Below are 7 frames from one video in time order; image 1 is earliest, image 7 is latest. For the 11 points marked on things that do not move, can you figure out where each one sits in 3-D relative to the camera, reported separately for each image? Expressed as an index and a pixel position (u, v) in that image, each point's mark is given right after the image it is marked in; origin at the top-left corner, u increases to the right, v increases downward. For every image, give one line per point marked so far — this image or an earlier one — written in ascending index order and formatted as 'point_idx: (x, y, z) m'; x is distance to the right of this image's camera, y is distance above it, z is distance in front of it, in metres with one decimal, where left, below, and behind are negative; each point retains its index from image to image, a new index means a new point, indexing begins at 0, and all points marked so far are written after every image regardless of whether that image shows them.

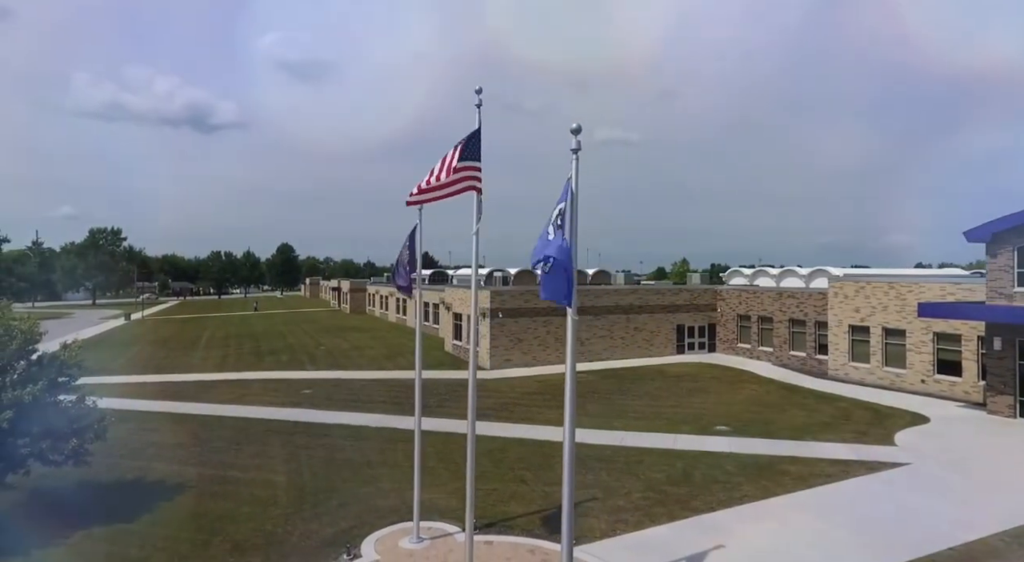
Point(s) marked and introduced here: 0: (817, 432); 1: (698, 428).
0: (+8.1, -4.0, +17.5) m
1: (+4.9, -3.9, +17.7) m
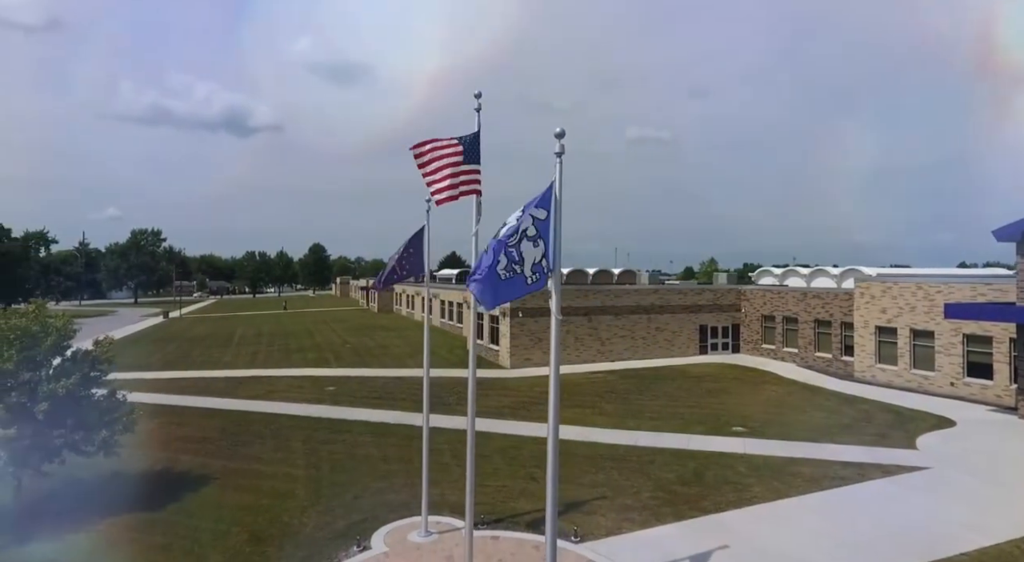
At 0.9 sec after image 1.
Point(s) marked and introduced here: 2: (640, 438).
0: (+8.5, -4.0, +17.3) m
1: (+5.4, -3.9, +17.6) m
2: (+3.3, -4.0, +16.9) m
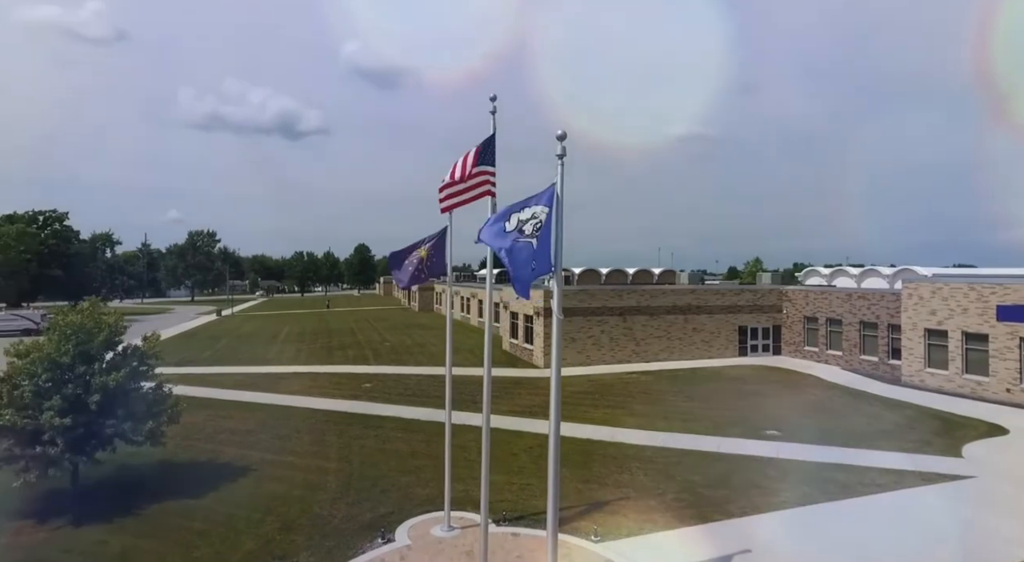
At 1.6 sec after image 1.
0: (+9.2, -4.1, +16.8) m
1: (+6.1, -3.9, +17.4) m
2: (+4.0, -4.0, +16.8) m
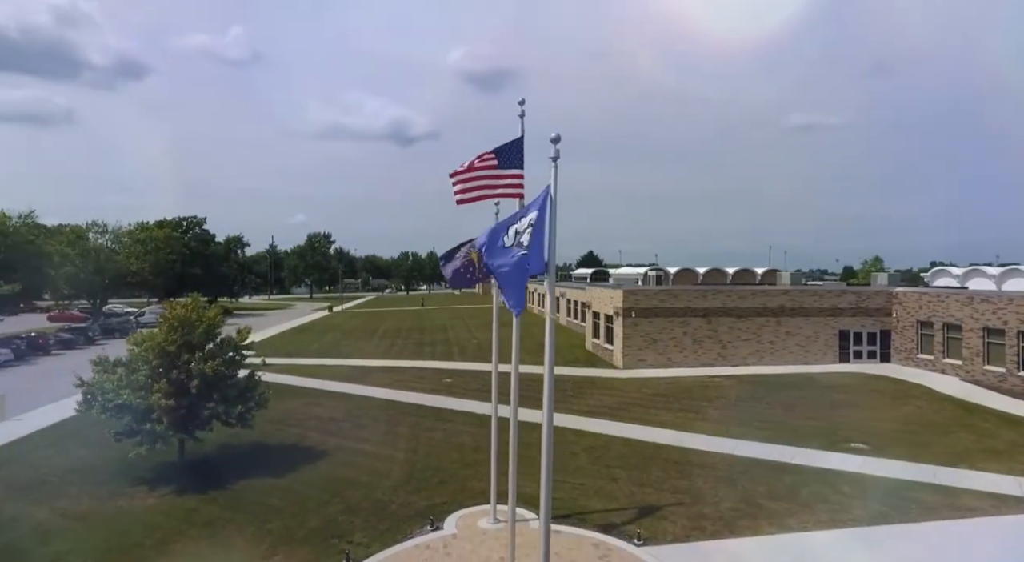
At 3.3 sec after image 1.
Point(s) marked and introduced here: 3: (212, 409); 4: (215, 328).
0: (+10.7, -4.1, +15.2) m
1: (+7.8, -3.9, +16.3) m
2: (+5.5, -4.0, +16.1) m
3: (-7.0, -3.0, +15.4) m
4: (-7.2, -1.2, +16.0) m
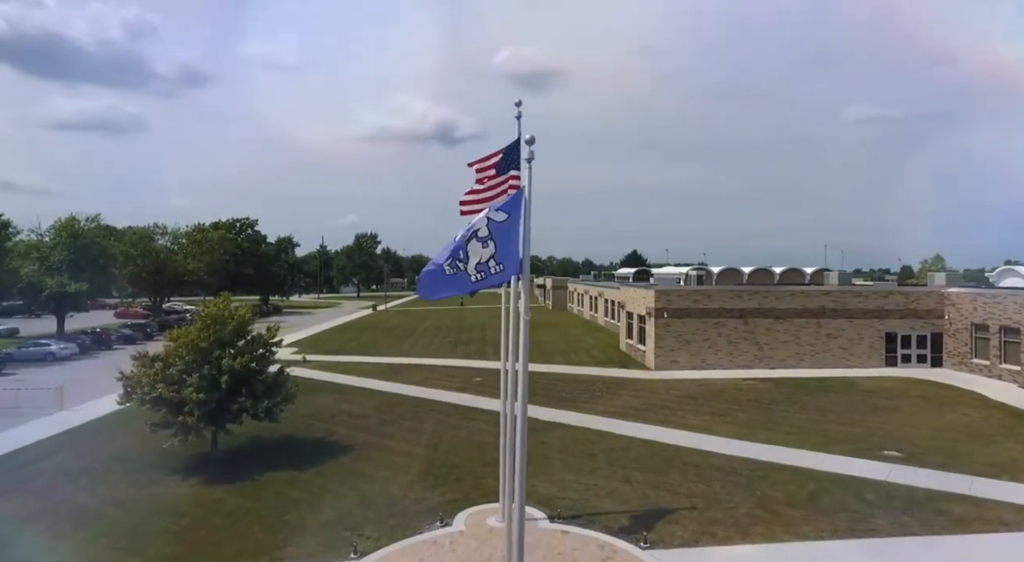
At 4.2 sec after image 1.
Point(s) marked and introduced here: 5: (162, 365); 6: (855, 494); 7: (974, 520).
0: (+11.0, -4.1, +14.2) m
1: (+8.2, -3.9, +15.6) m
2: (+6.0, -4.0, +15.6) m
3: (-6.6, -3.0, +16.1) m
4: (-6.7, -1.1, +16.7) m
5: (-8.4, -2.0, +15.9) m
6: (+6.9, -4.3, +13.3) m
7: (+8.3, -4.4, +11.9) m
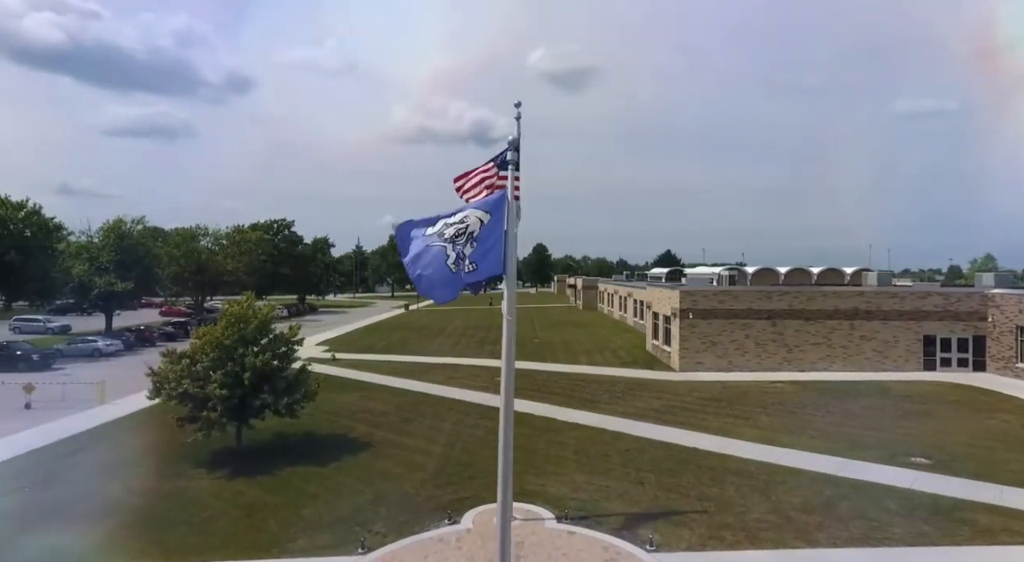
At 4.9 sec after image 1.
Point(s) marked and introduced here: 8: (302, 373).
0: (+11.2, -4.1, +13.4) m
1: (+8.5, -3.9, +15.0) m
2: (+6.3, -4.0, +15.2) m
3: (-6.2, -3.0, +16.5) m
4: (-6.3, -1.1, +17.1) m
5: (-8.1, -2.0, +16.5) m
6: (+7.0, -4.3, +12.8) m
7: (+8.3, -4.4, +11.3) m
8: (-5.5, -2.4, +17.4) m
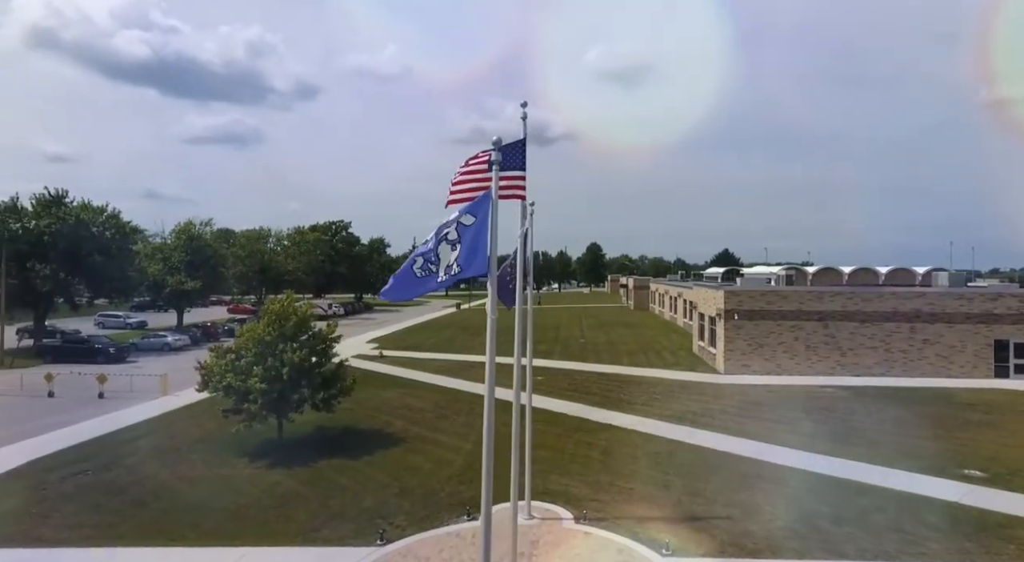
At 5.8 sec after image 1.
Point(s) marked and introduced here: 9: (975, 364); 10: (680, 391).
0: (+11.6, -4.1, +12.2) m
1: (+9.0, -3.9, +14.0) m
2: (+6.8, -4.0, +14.4) m
3: (-5.5, -2.9, +17.1) m
4: (-5.5, -1.1, +17.7) m
5: (-7.3, -2.0, +17.2) m
6: (+7.3, -4.3, +12.0) m
7: (+8.5, -4.3, +10.4) m
8: (-4.7, -2.4, +17.9) m
9: (+13.9, -2.5, +19.7) m
10: (+5.1, -3.3, +19.7) m
